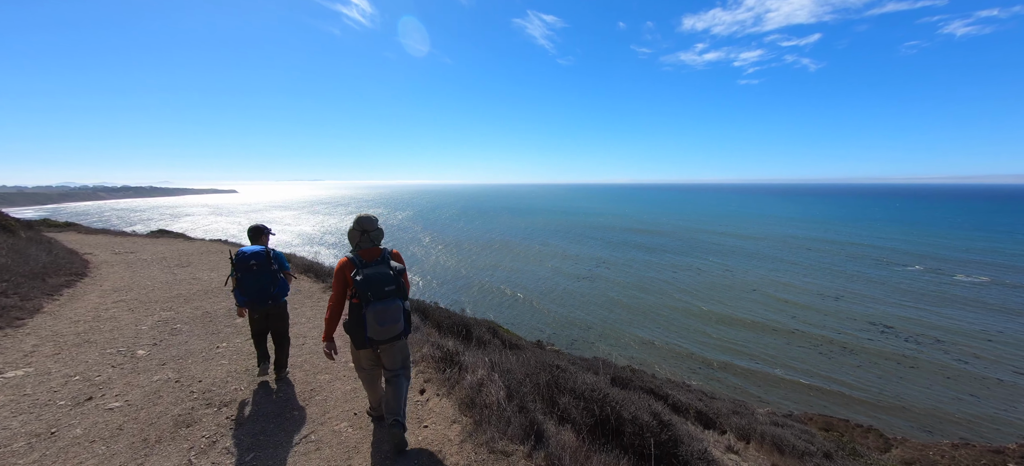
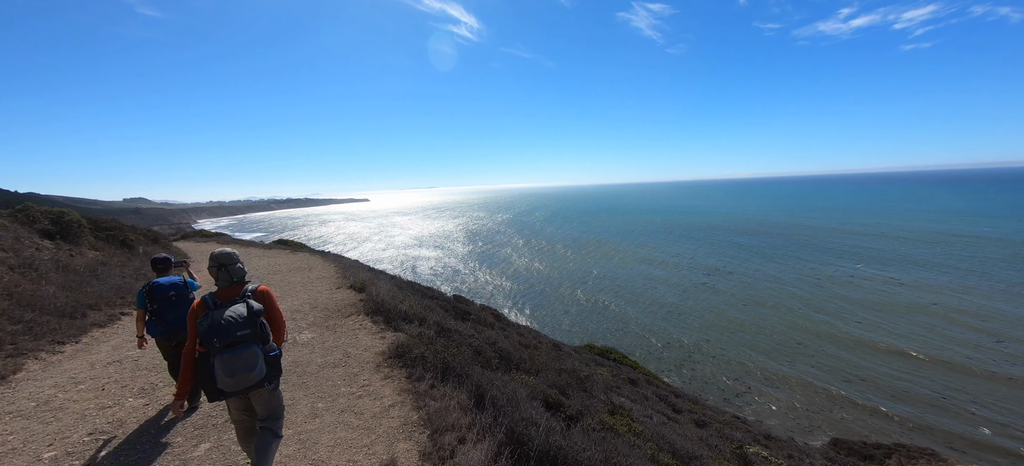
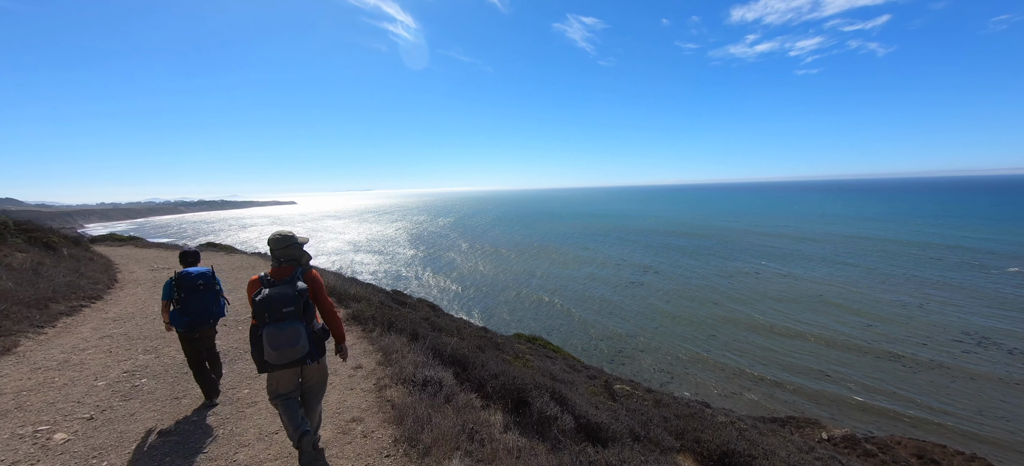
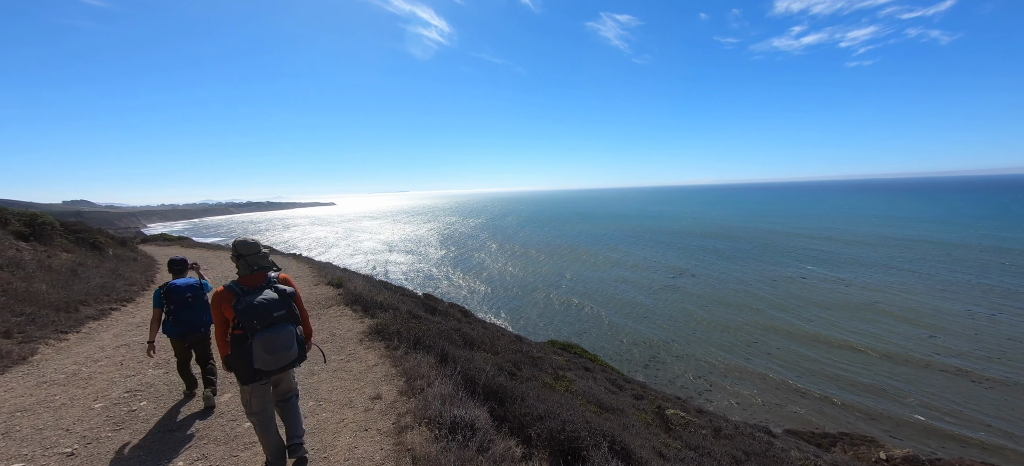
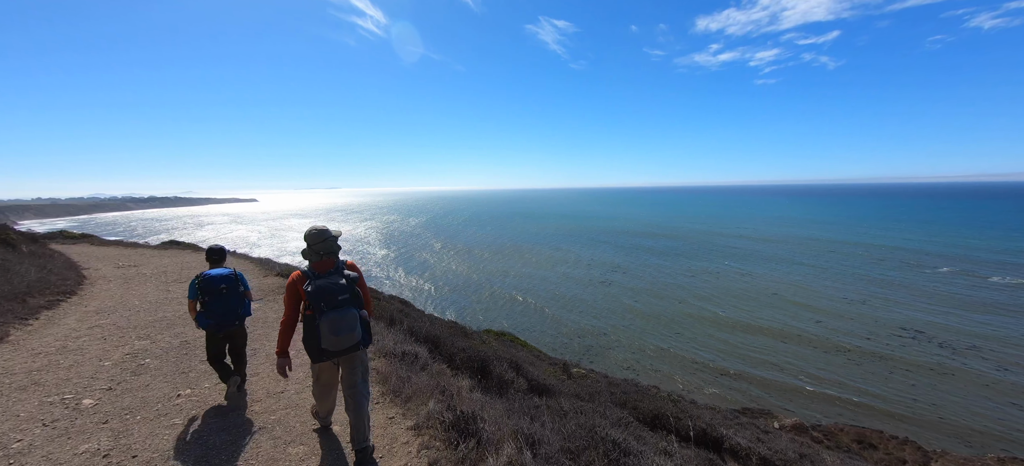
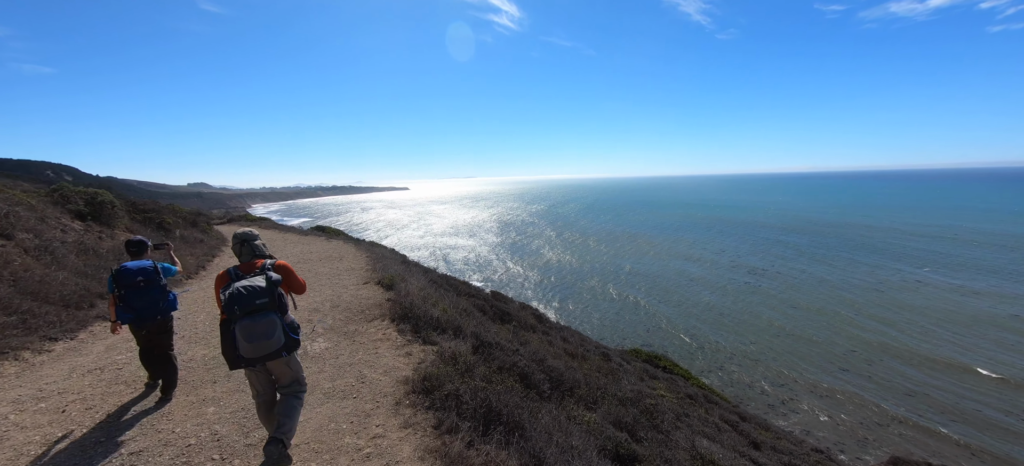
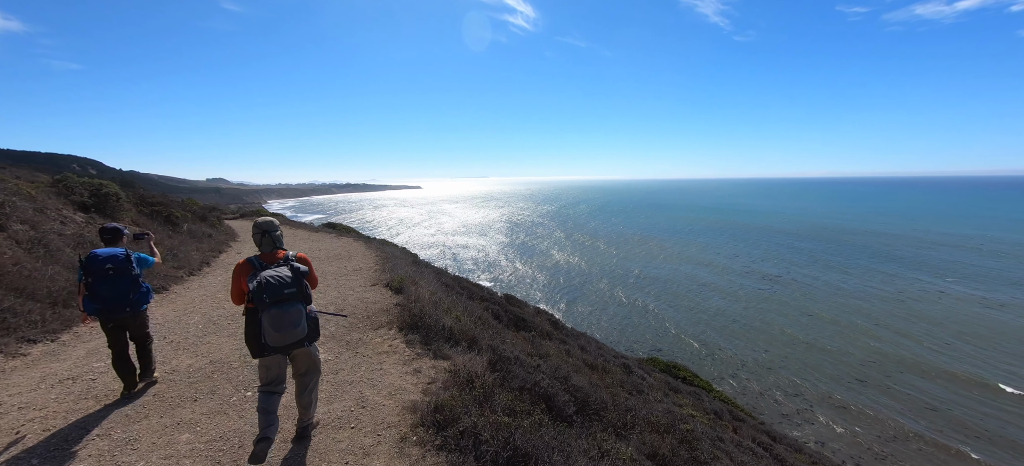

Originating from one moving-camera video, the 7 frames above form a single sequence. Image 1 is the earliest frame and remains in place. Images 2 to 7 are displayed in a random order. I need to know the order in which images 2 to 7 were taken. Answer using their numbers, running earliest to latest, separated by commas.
5, 3, 4, 2, 6, 7
